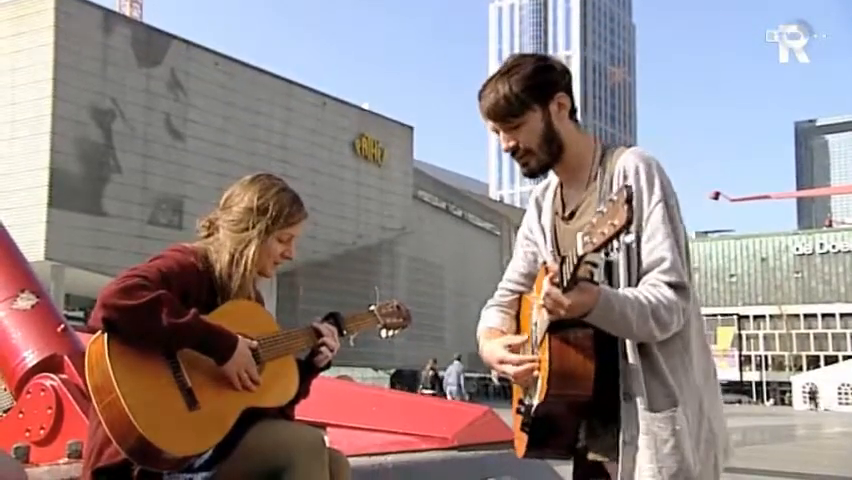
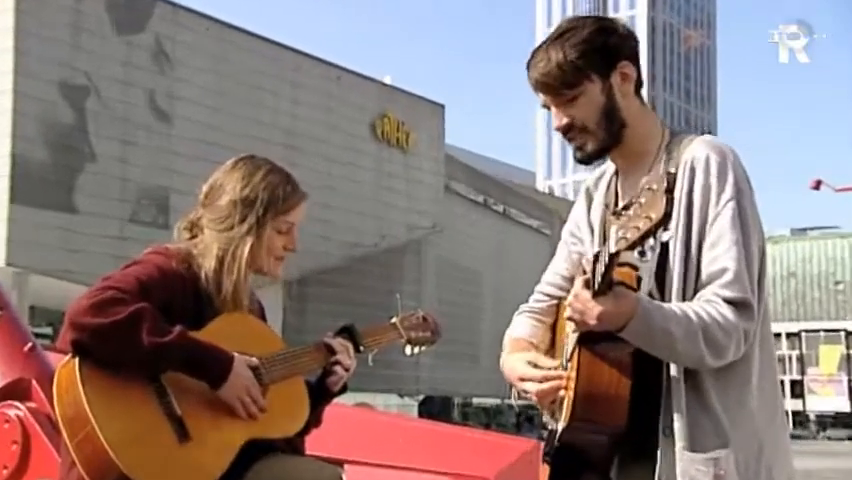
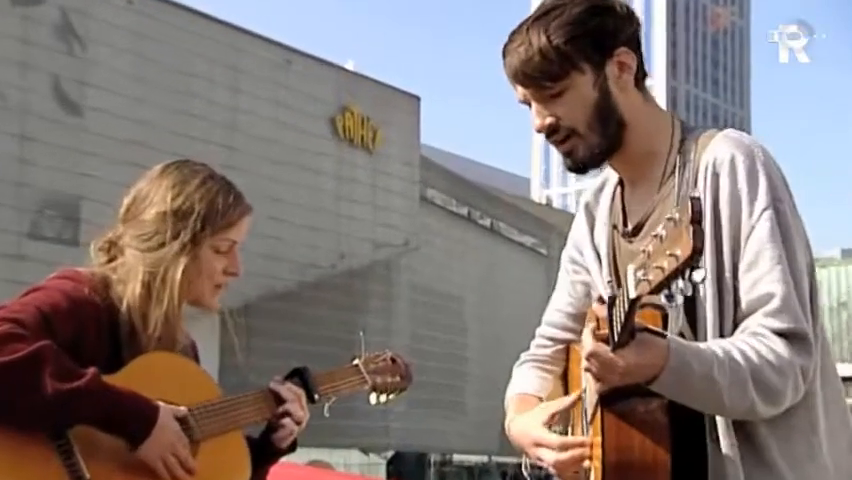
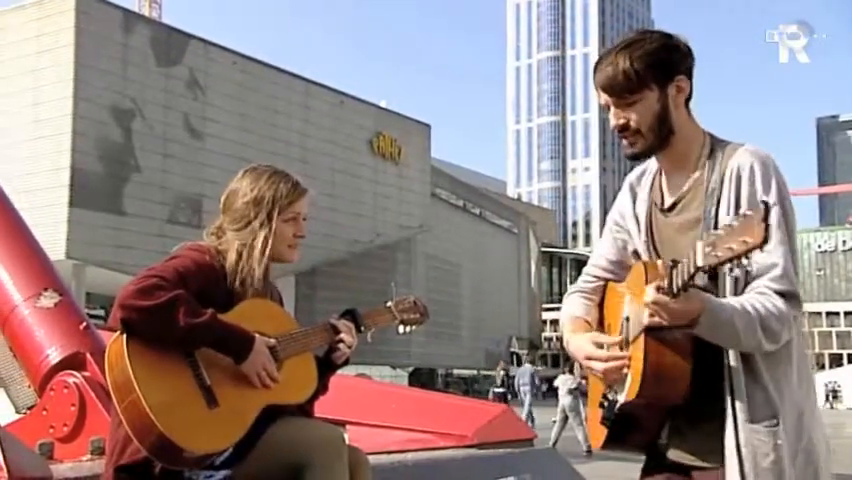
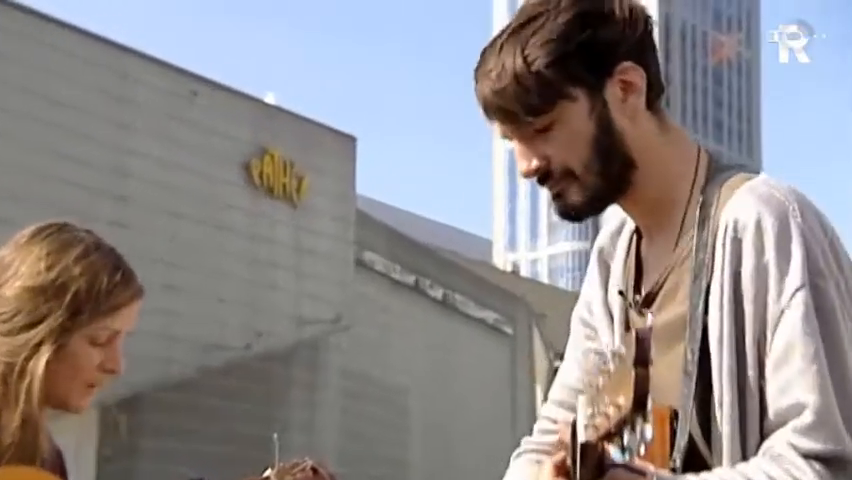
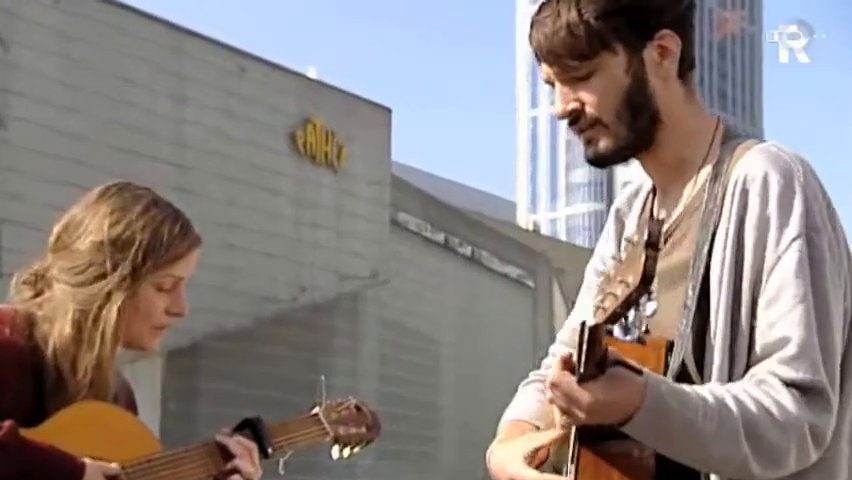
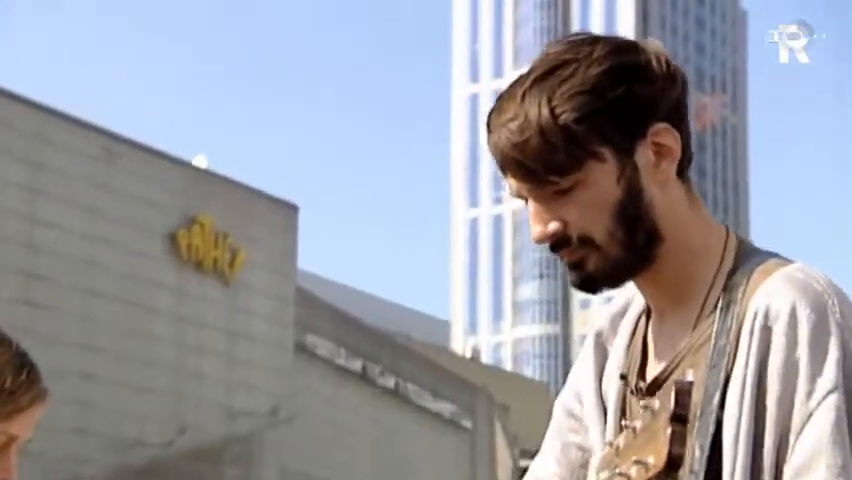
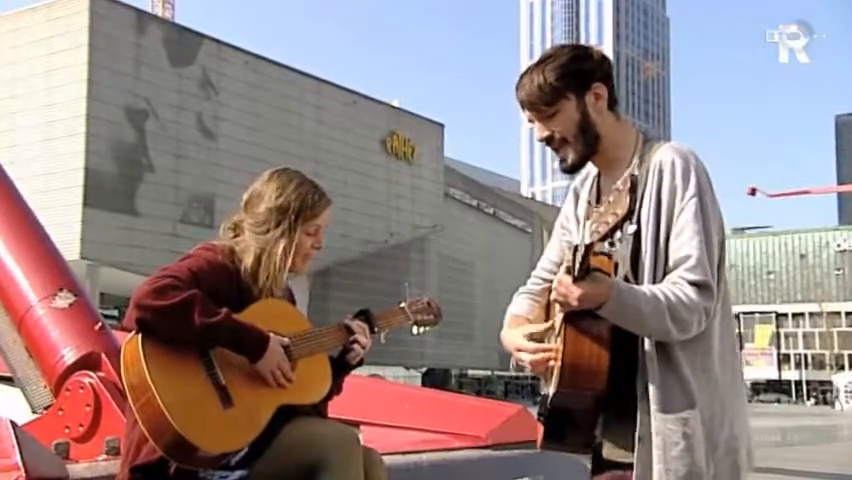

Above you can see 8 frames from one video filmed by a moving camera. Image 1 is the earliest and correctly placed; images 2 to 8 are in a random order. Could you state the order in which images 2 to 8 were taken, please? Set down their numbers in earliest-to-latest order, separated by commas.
4, 8, 2, 3, 6, 5, 7
